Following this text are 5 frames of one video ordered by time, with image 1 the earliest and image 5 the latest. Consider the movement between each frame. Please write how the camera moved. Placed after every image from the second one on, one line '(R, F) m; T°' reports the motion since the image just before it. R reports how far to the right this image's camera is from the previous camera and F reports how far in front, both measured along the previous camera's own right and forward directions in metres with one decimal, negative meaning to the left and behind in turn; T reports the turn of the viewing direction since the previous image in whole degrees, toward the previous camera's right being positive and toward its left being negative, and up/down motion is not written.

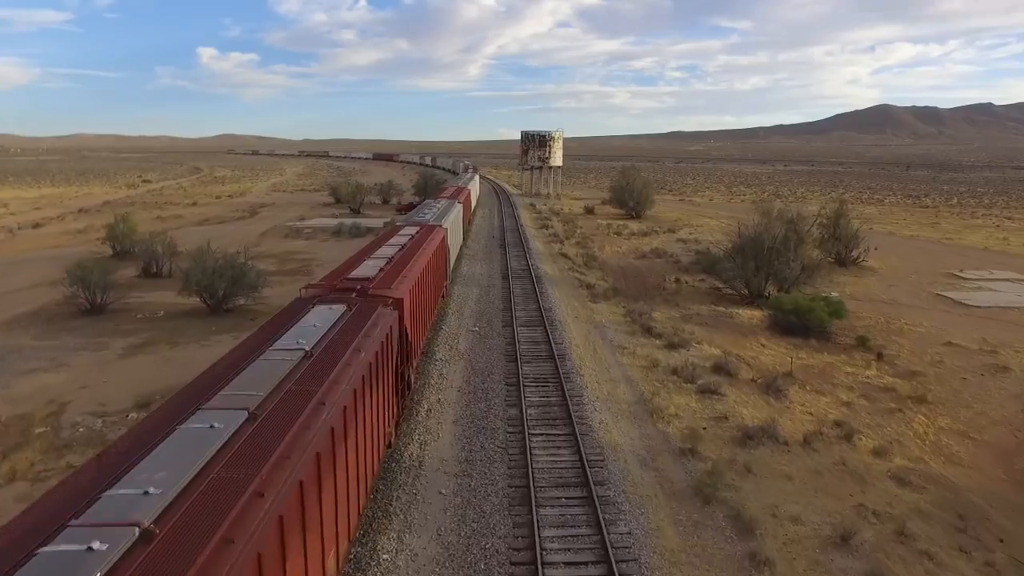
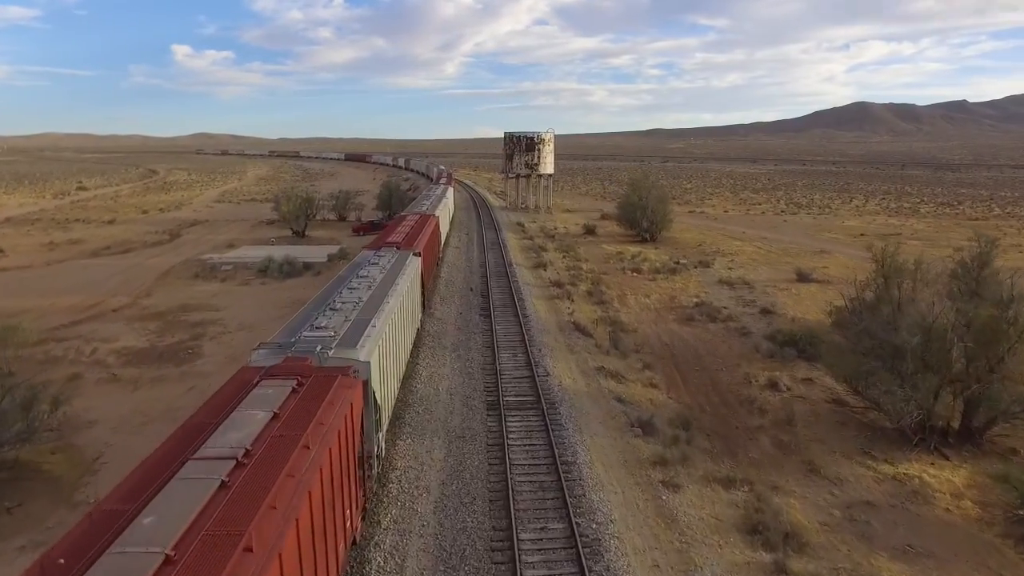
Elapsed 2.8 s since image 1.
(-0.2, +11.4) m; +1°
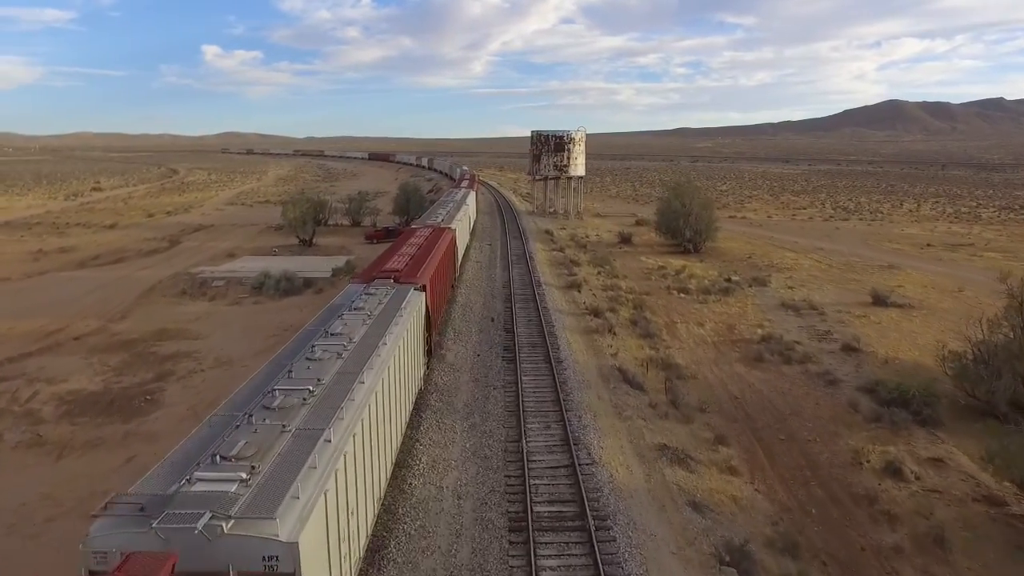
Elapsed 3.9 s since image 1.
(-0.1, +4.4) m; -2°
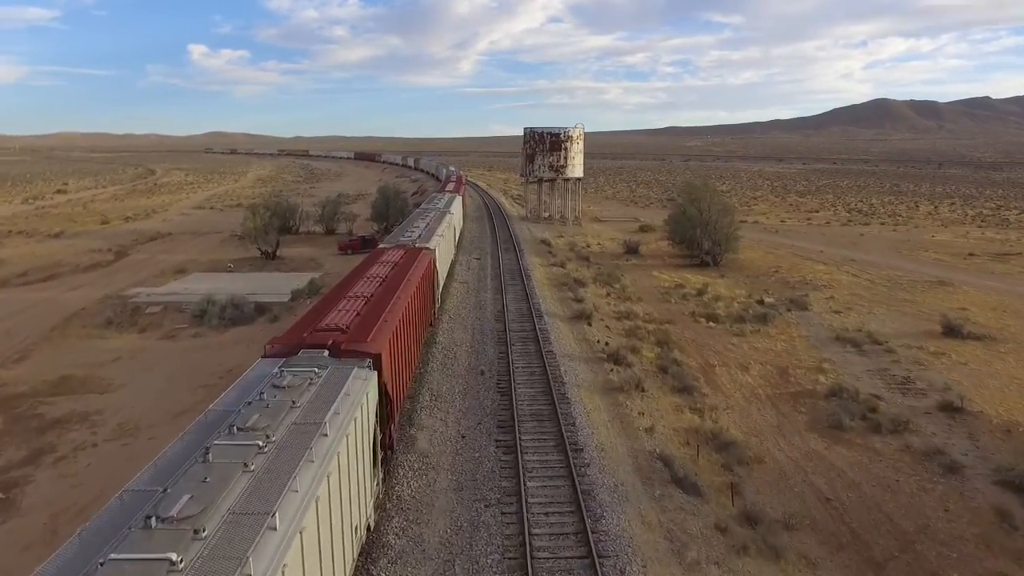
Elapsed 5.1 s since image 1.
(-0.1, +5.2) m; +1°
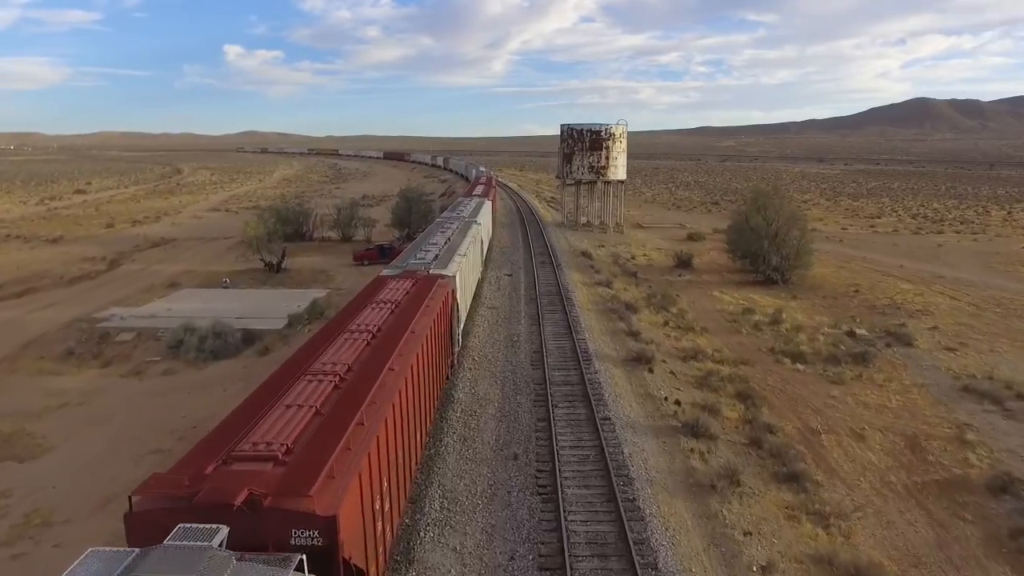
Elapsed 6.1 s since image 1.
(-0.2, +4.6) m; -2°
